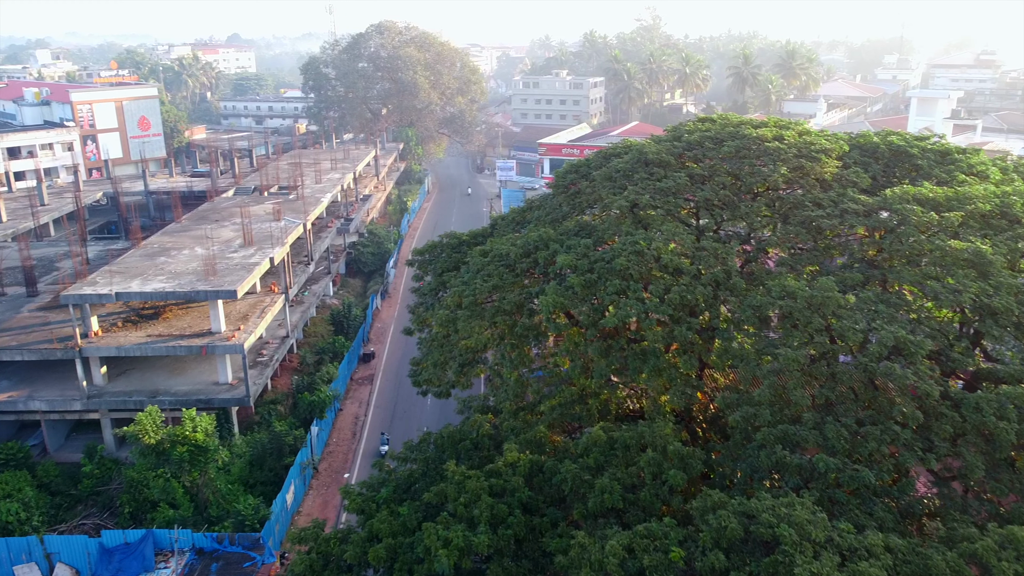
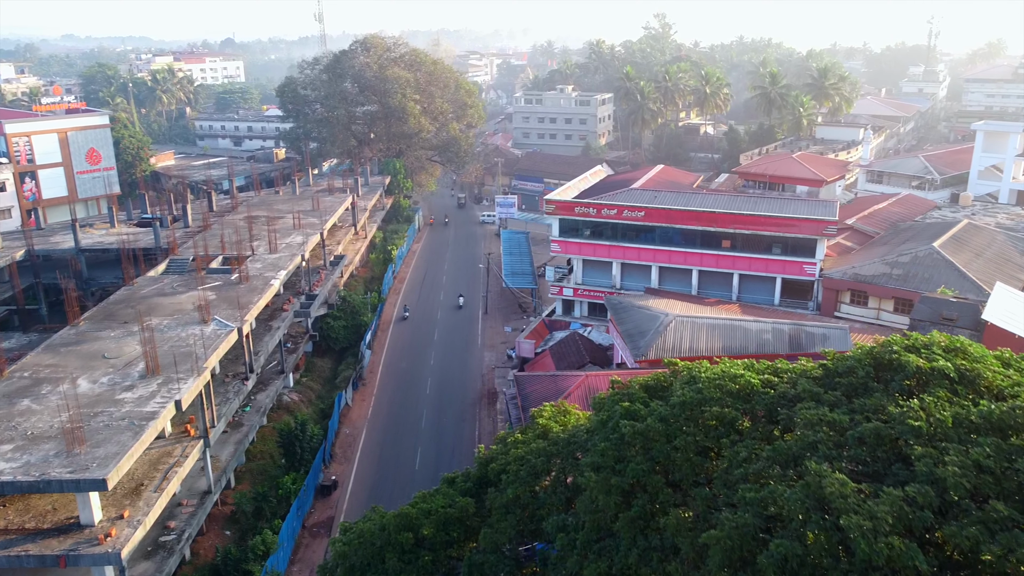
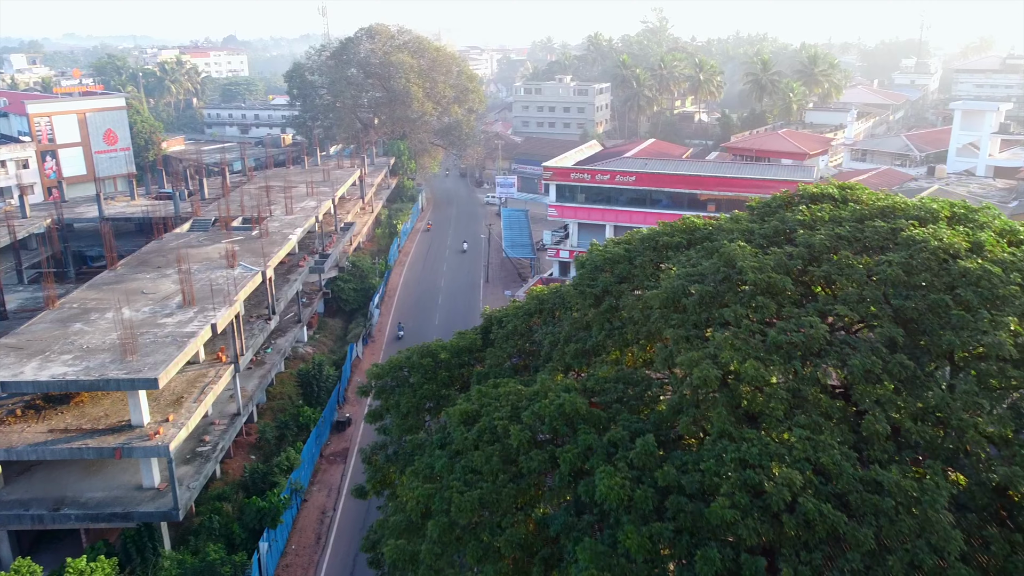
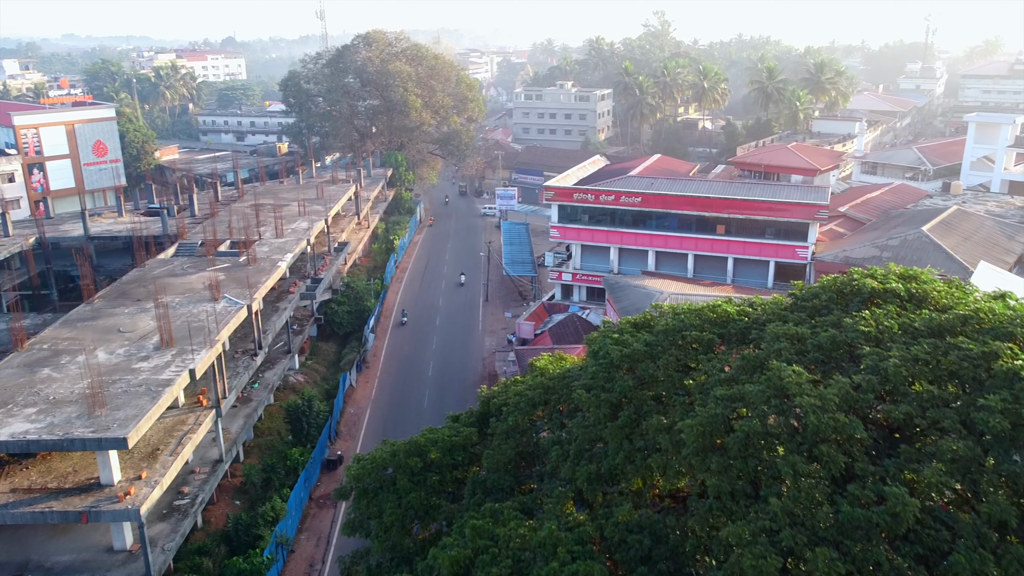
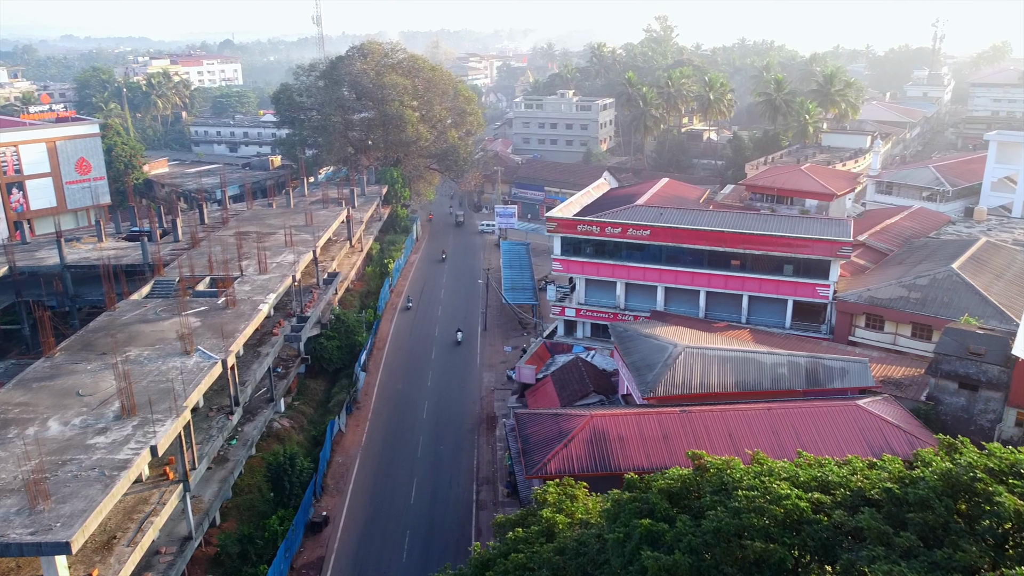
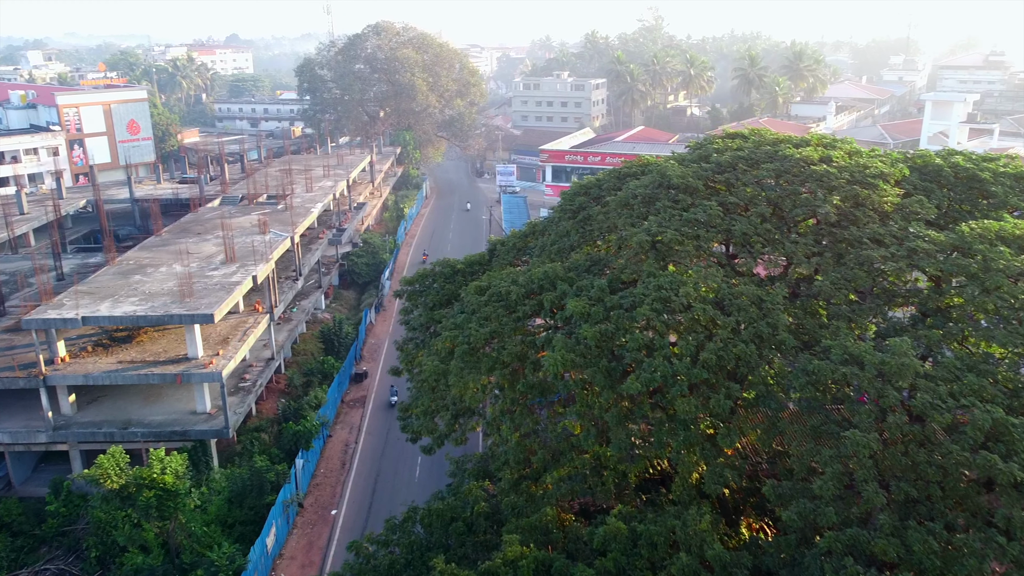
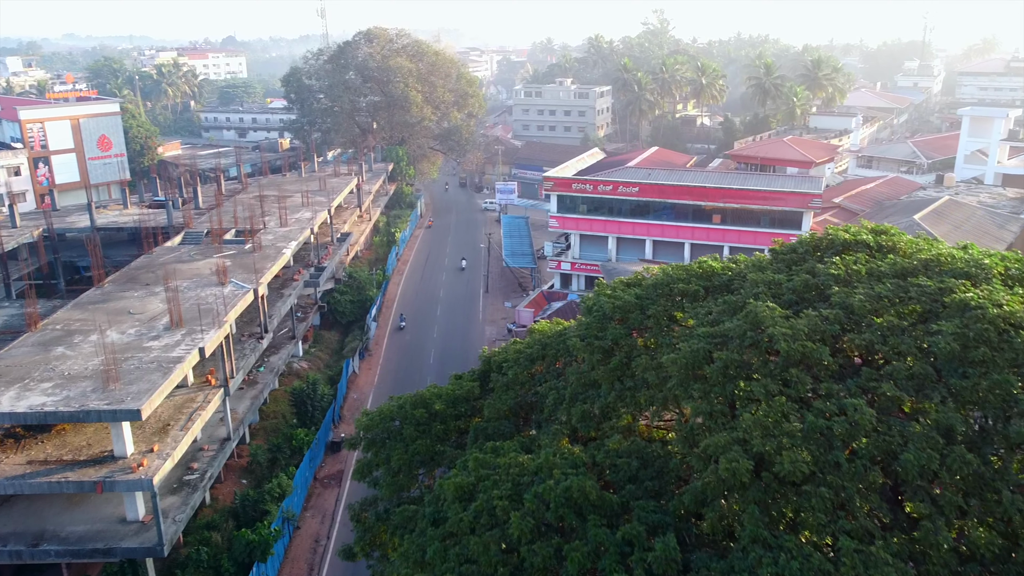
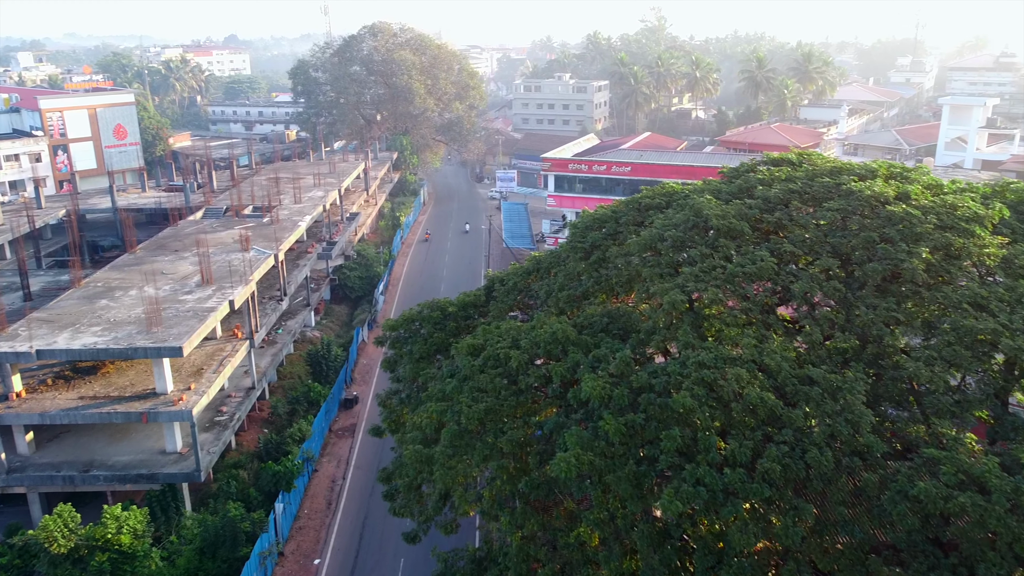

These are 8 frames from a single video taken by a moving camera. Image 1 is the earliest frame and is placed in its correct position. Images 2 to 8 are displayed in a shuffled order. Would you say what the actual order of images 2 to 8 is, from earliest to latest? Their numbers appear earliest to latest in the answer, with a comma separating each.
6, 8, 3, 7, 4, 2, 5
